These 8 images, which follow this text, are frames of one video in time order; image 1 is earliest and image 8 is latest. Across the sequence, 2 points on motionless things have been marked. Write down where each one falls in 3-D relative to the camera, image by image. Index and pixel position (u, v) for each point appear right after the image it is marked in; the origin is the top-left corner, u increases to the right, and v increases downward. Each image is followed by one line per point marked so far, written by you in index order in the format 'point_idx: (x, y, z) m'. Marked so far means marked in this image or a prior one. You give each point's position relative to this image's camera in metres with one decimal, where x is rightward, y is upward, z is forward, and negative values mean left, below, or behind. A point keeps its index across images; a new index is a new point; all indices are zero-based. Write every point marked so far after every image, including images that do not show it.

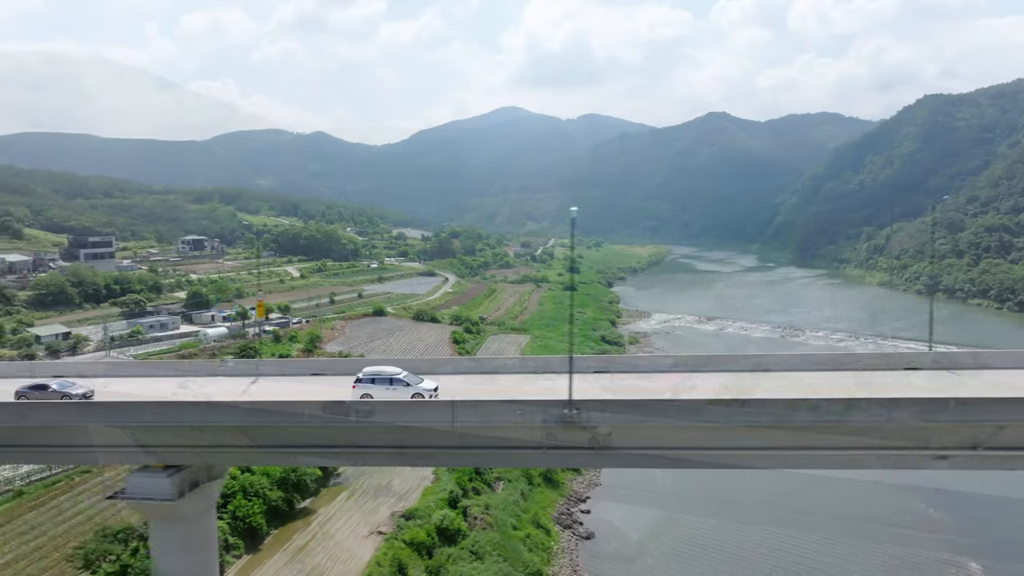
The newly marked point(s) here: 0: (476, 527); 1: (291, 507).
0: (-1.0, -6.5, +18.8) m
1: (-6.0, -6.0, +18.8) m
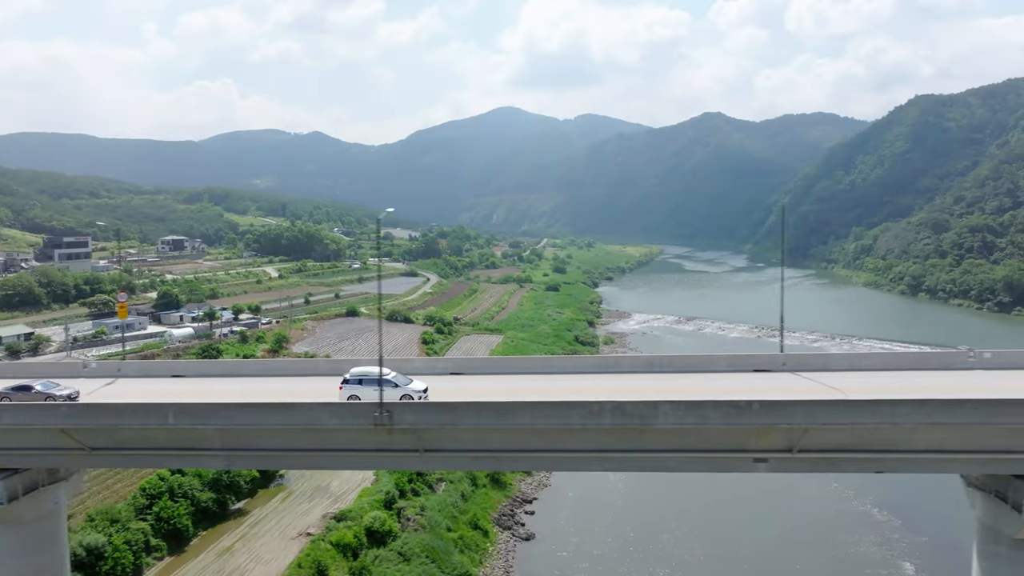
0: (-2.8, -6.5, +18.8) m
1: (-7.9, -6.0, +18.8) m
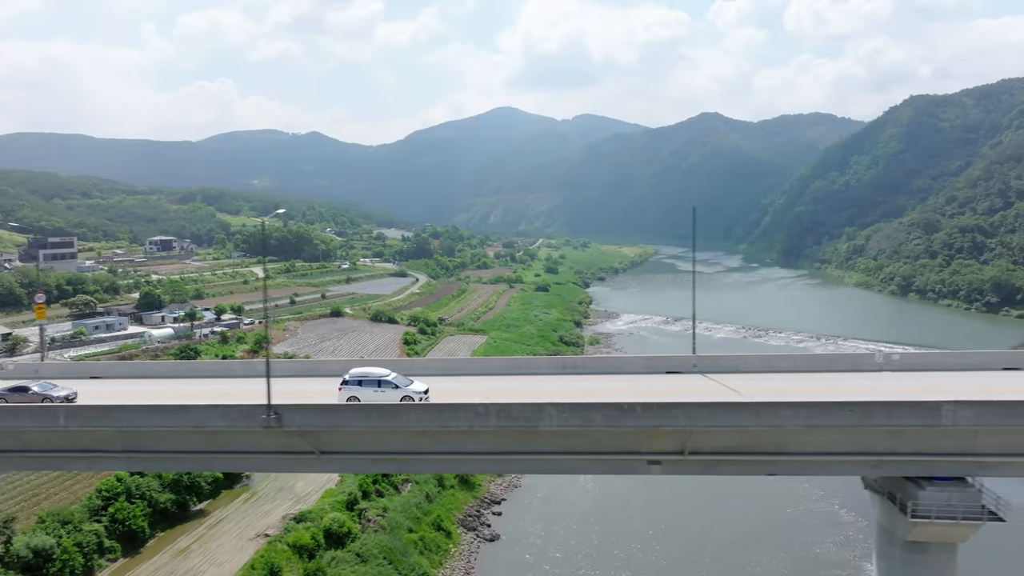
0: (-3.9, -6.6, +18.8) m
1: (-9.0, -6.0, +18.7) m
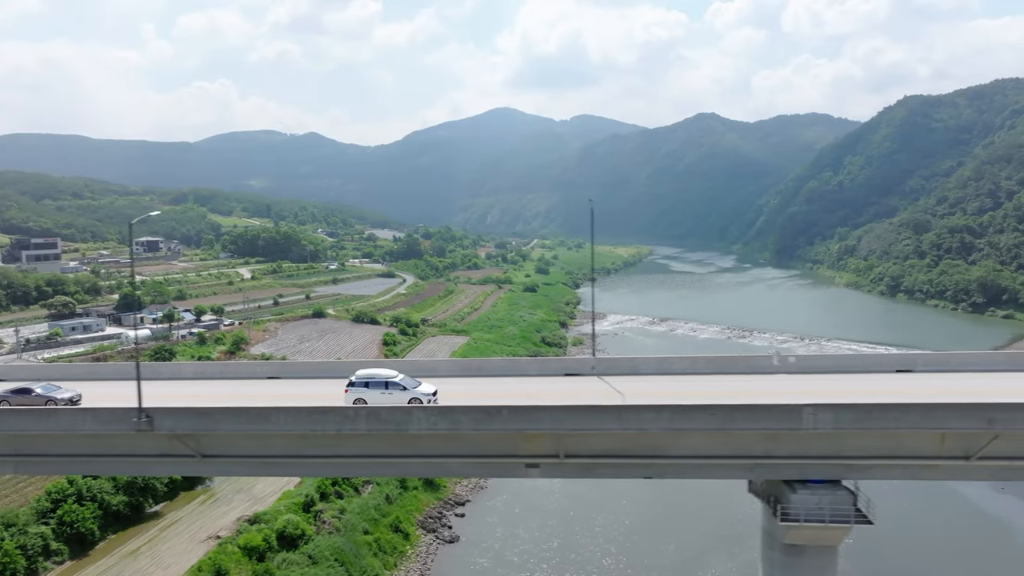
0: (-5.1, -6.6, +18.8) m
1: (-10.2, -6.0, +18.7) m
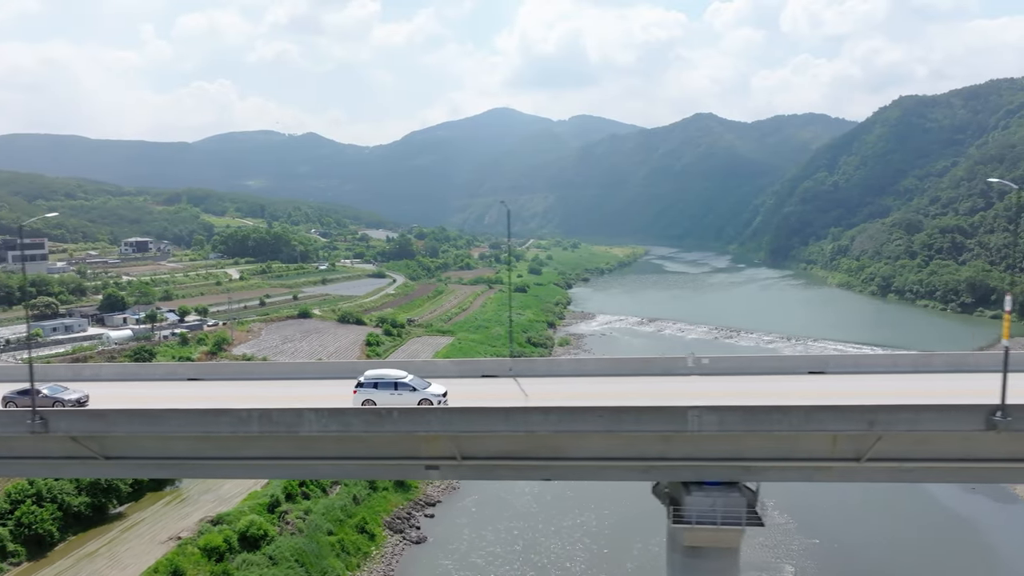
0: (-6.1, -6.6, +18.7) m
1: (-11.2, -6.1, +18.7) m
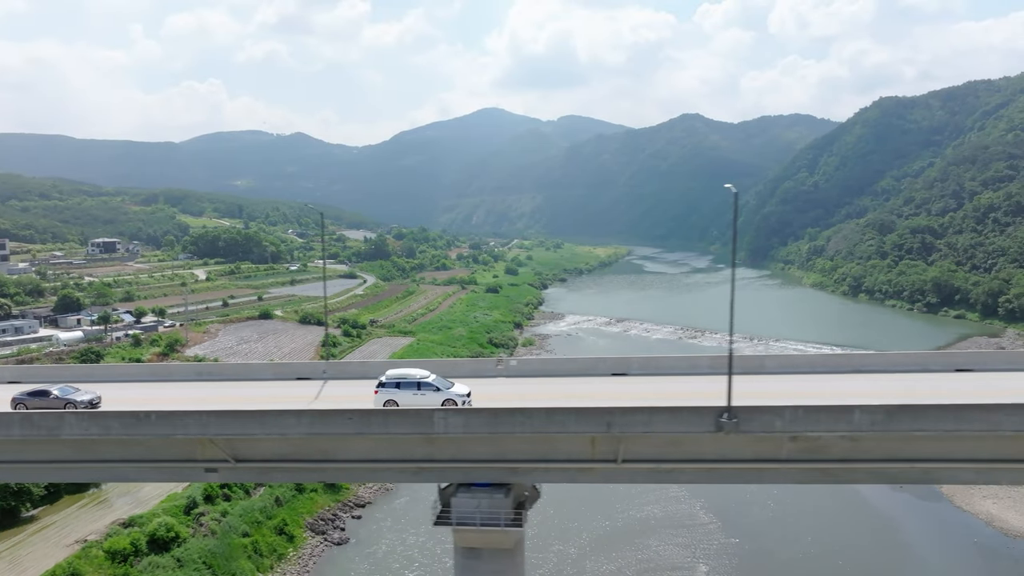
0: (-8.5, -6.7, +18.7) m
1: (-13.6, -6.1, +18.6) m
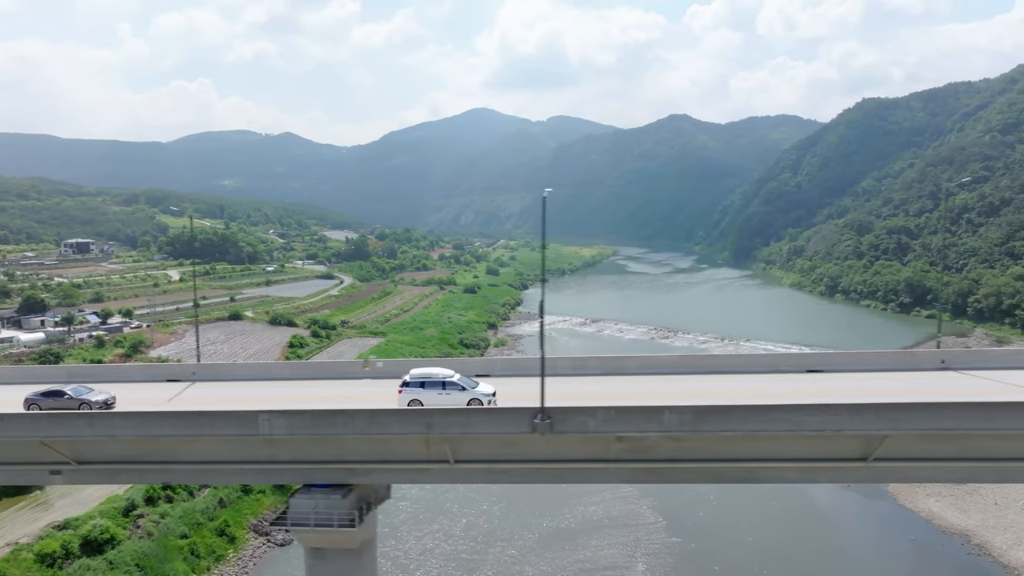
0: (-10.2, -6.7, +18.6) m
1: (-15.3, -6.2, +18.5) m
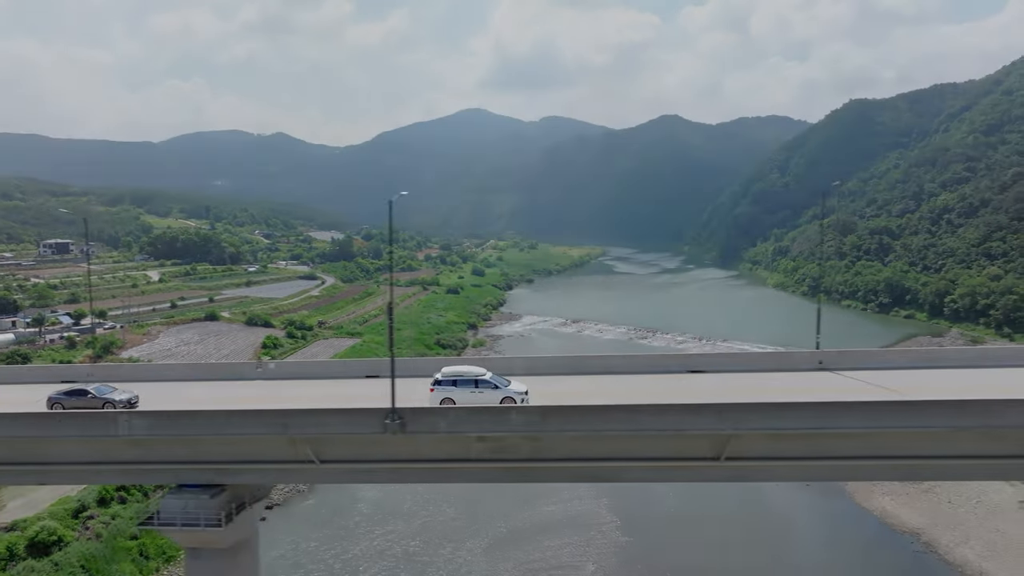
0: (-11.6, -6.7, +18.6) m
1: (-16.6, -6.2, +18.4) m
